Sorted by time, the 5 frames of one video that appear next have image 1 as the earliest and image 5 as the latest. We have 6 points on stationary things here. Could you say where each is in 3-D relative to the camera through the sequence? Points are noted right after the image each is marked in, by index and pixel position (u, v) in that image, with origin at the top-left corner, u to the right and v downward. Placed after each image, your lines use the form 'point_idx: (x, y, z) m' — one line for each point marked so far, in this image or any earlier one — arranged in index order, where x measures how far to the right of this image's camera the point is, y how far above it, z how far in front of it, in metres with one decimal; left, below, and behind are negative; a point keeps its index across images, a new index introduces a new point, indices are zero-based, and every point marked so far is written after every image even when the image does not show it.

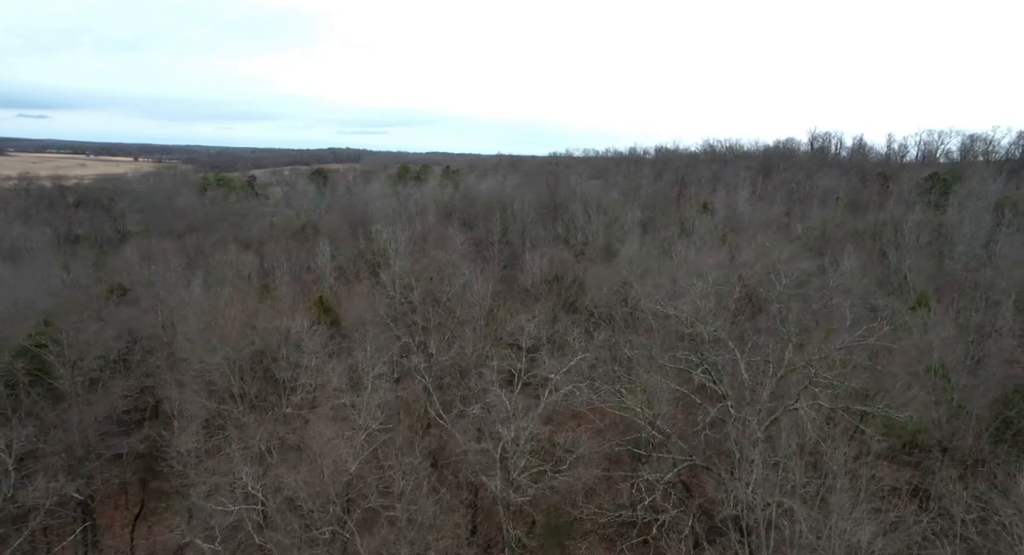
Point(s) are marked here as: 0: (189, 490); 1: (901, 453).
0: (-7.6, -5.0, +13.8) m
1: (+10.8, -4.9, +16.4) m
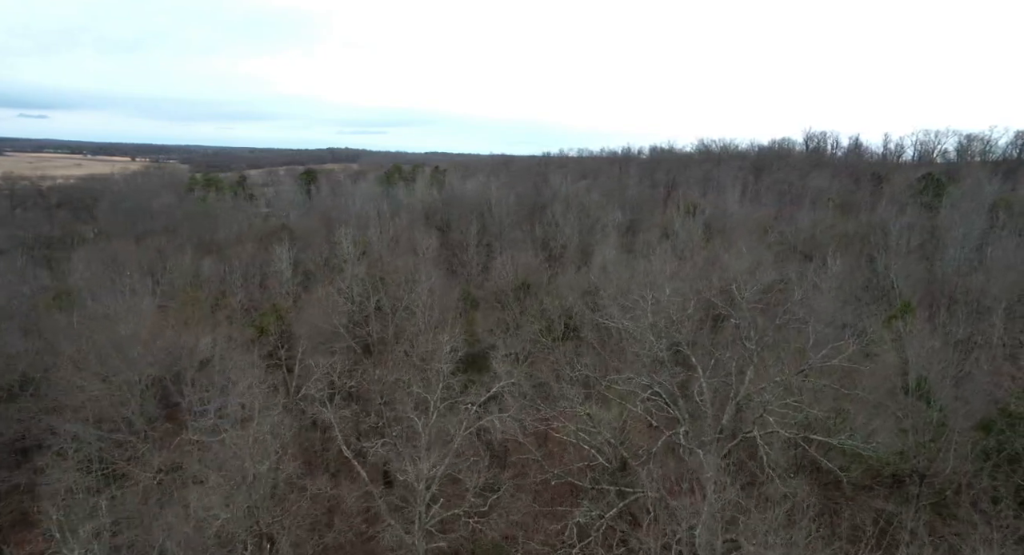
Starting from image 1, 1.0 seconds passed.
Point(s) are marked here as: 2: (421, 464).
0: (-9.2, -5.3, +12.4) m
1: (+9.2, -5.2, +15.0) m
2: (-1.7, -3.5, +10.9) m
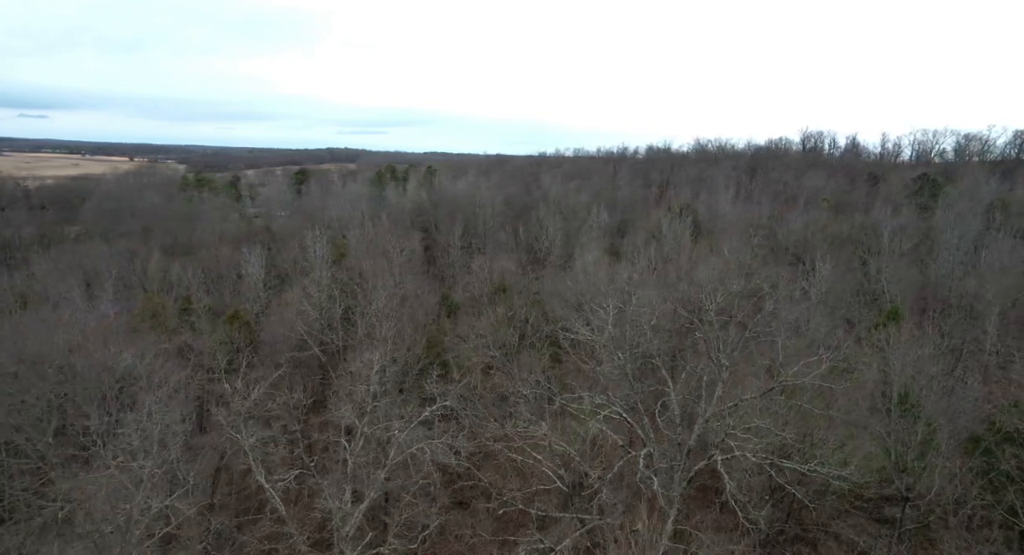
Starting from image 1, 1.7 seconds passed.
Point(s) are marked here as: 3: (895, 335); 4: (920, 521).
0: (-10.2, -5.5, +11.5) m
1: (+8.1, -5.4, +14.1) m
2: (-2.8, -3.7, +10.0) m
3: (+12.2, -1.8, +18.9) m
4: (+9.7, -5.8, +14.1) m
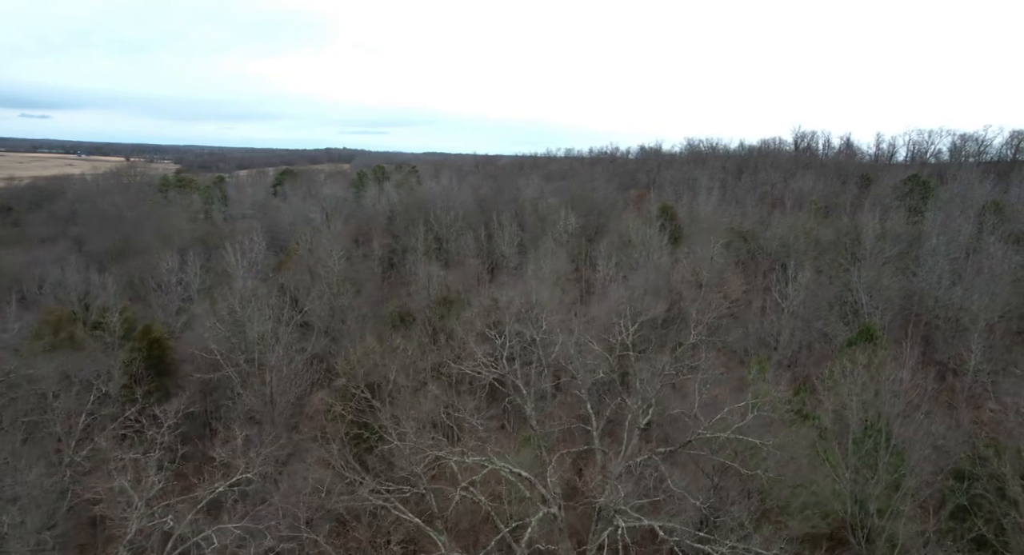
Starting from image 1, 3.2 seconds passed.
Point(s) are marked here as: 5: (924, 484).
0: (-12.6, -6.0, +9.3) m
1: (+5.8, -5.9, +11.9) m
2: (-5.1, -4.1, +7.8) m
3: (+9.9, -2.3, +16.7) m
4: (+7.4, -6.3, +12.0) m
5: (+9.3, -4.6, +13.2) m
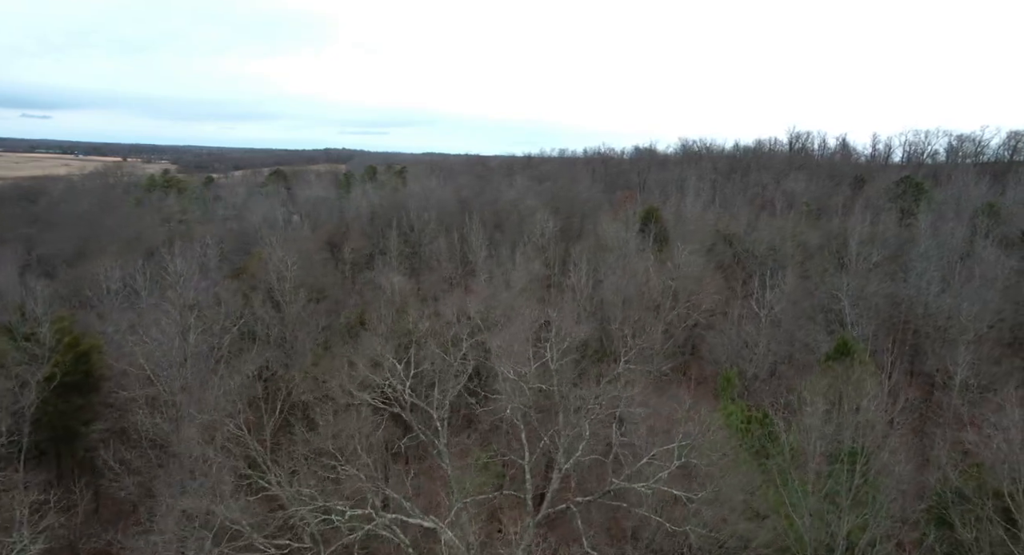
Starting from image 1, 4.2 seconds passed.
0: (-14.1, -6.3, +7.9) m
1: (+4.2, -6.3, +10.5) m
2: (-6.7, -4.5, +6.4) m
3: (+8.3, -2.7, +15.3) m
4: (+5.9, -6.6, +10.6) m
5: (+7.7, -4.9, +11.8) m
